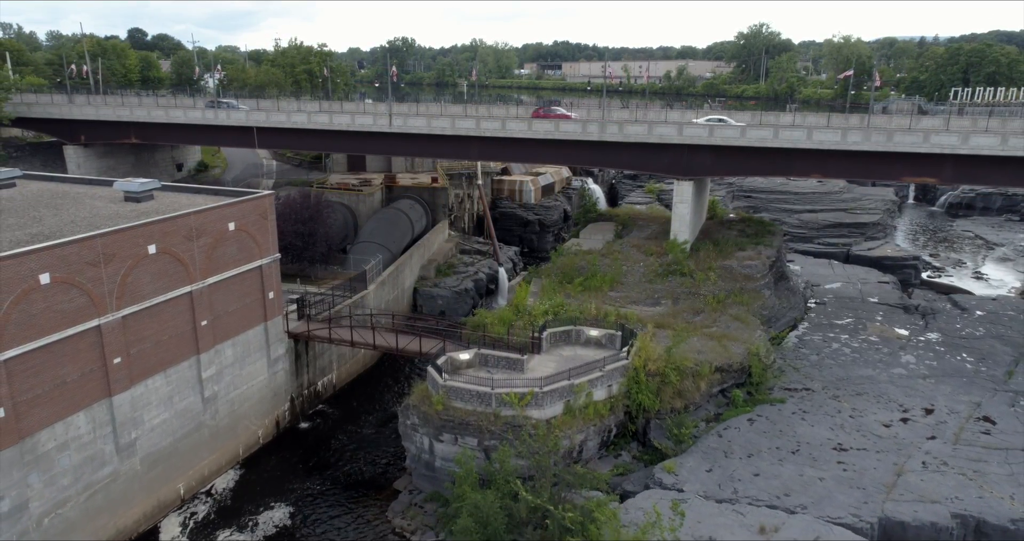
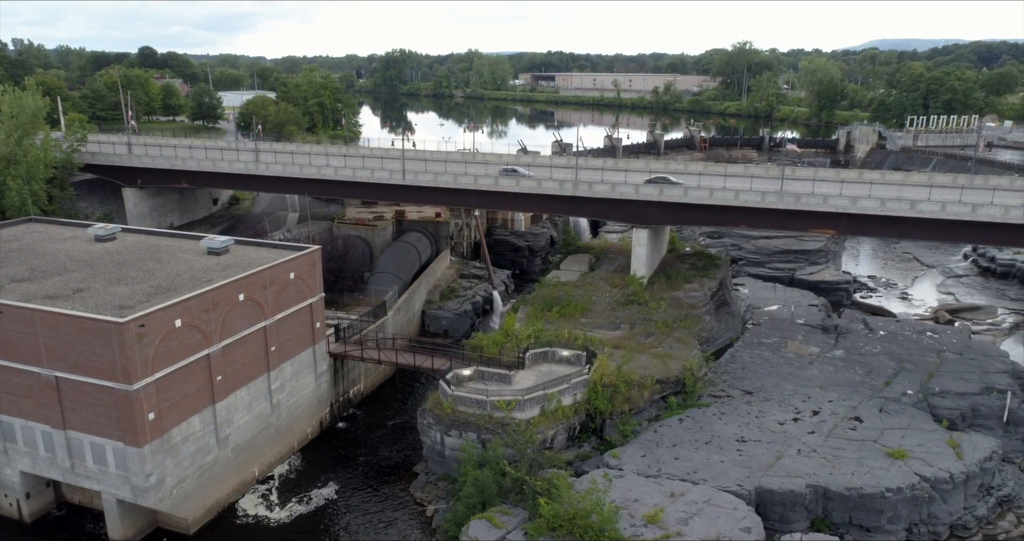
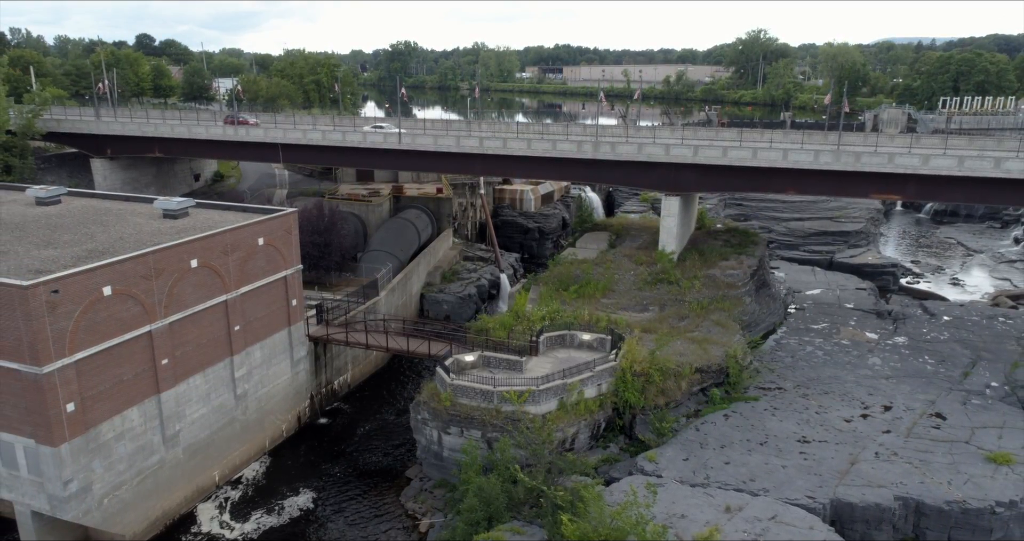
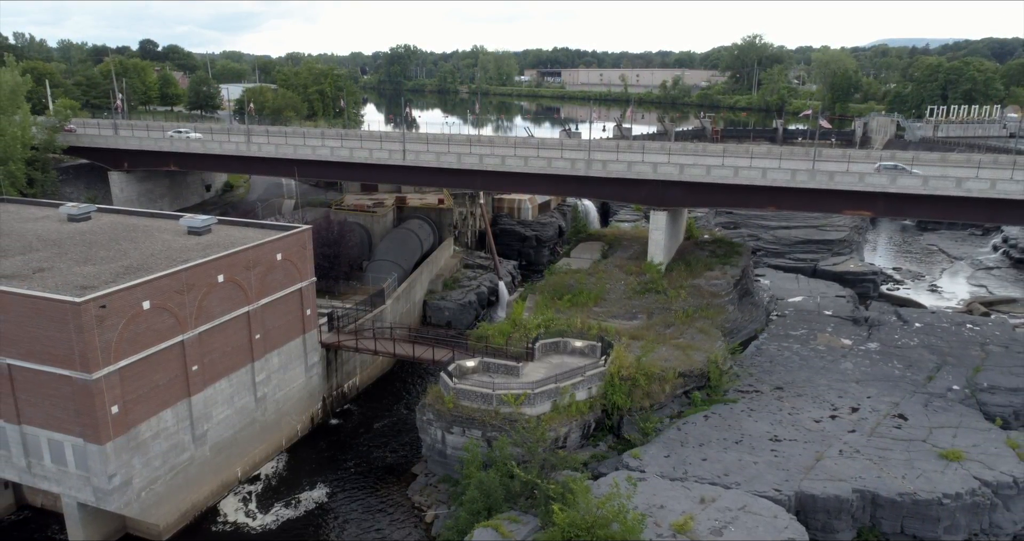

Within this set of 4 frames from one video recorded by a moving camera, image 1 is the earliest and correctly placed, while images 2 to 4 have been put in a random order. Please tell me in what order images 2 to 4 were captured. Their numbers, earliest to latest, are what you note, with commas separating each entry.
3, 4, 2
